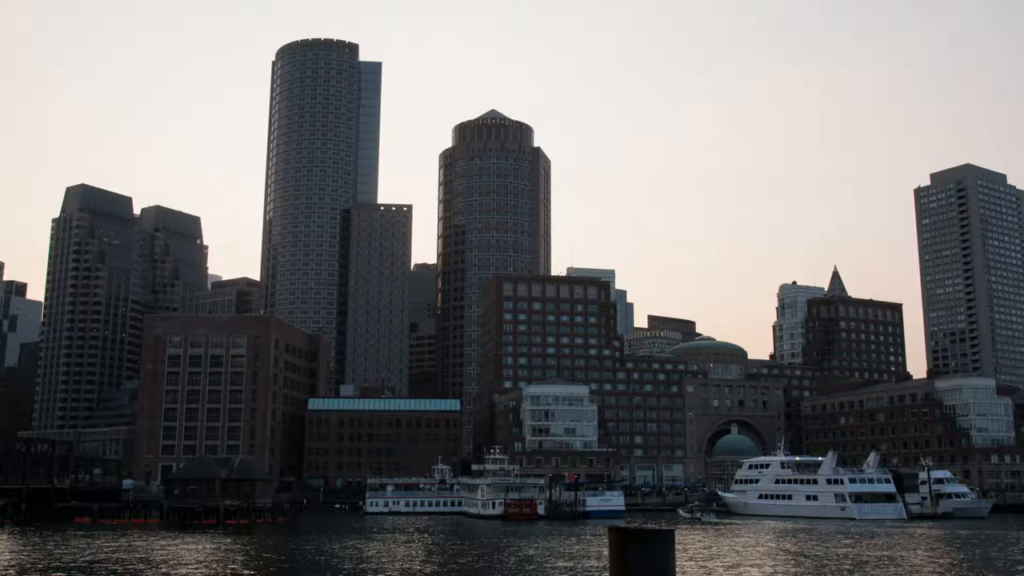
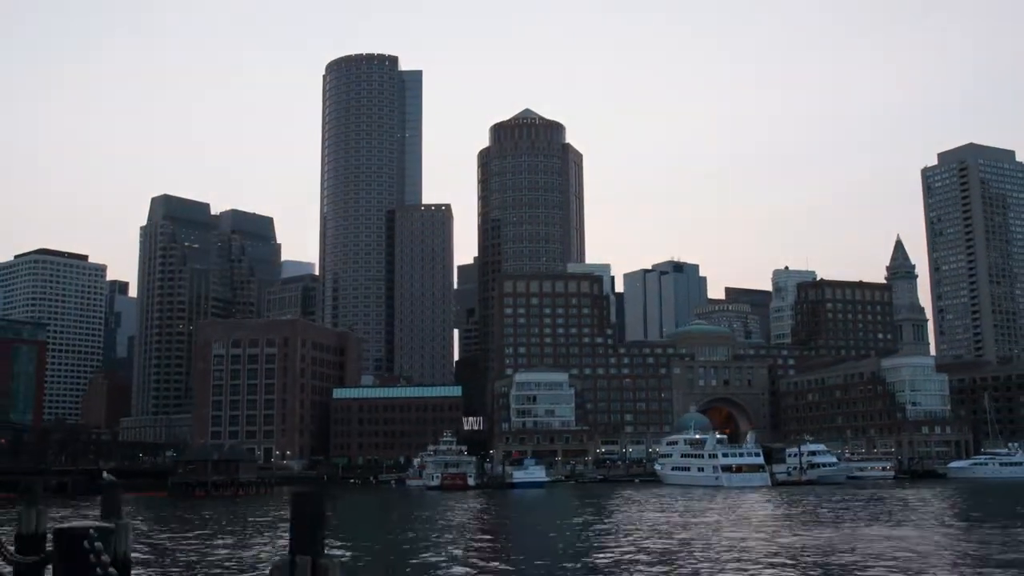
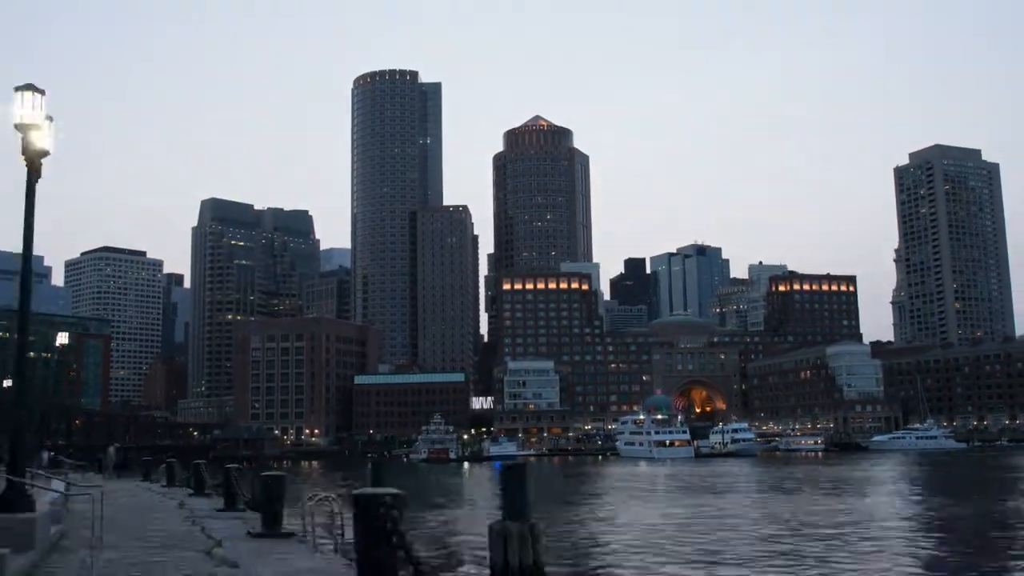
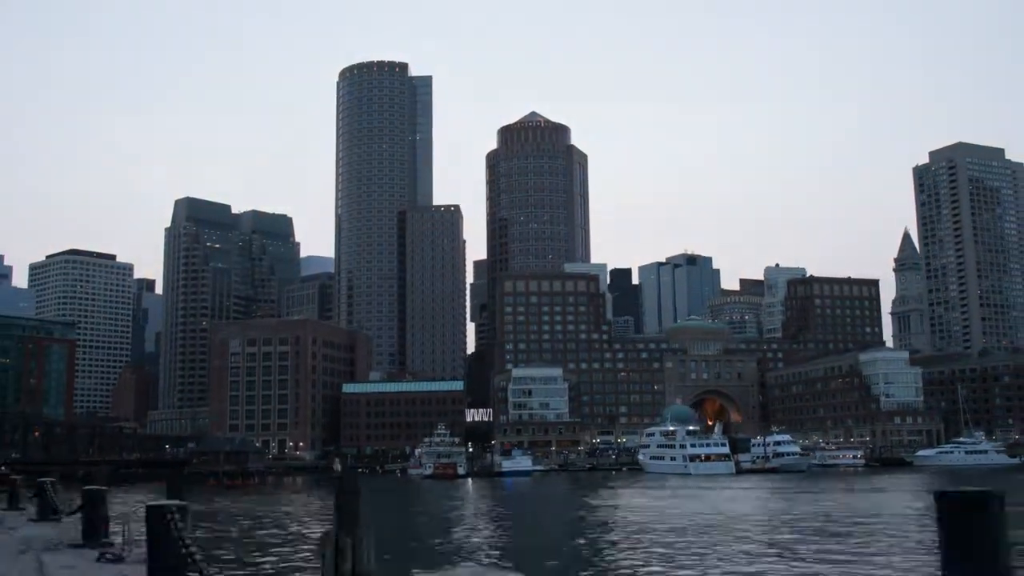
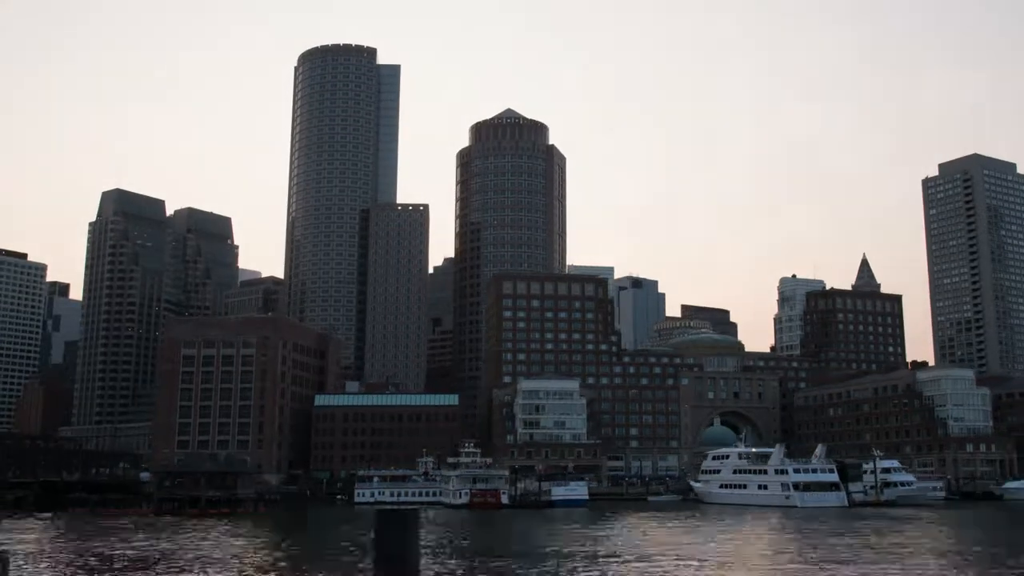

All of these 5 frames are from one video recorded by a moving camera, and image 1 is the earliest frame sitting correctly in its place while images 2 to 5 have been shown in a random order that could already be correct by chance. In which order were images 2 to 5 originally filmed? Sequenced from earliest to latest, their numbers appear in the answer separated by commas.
5, 2, 4, 3
